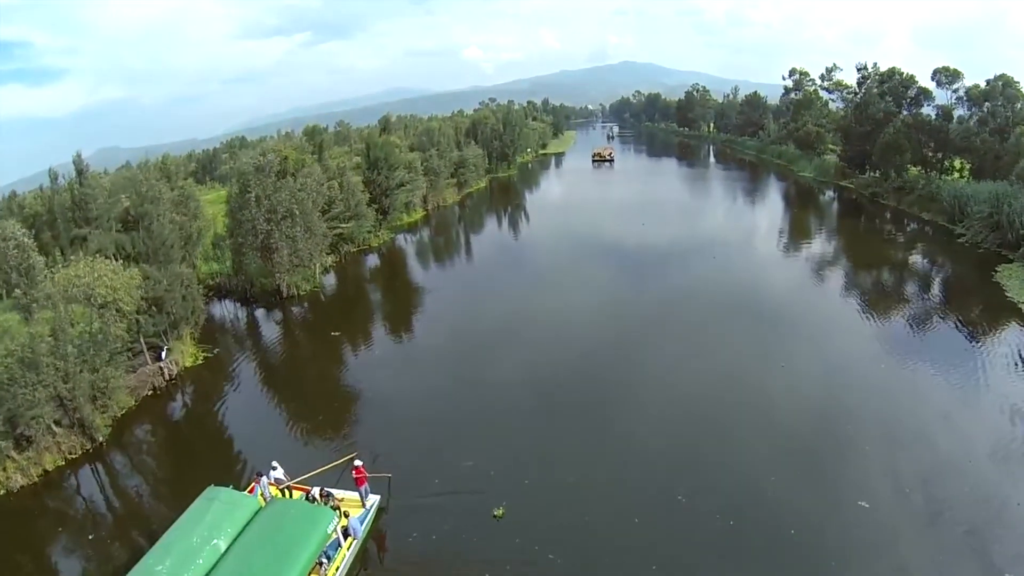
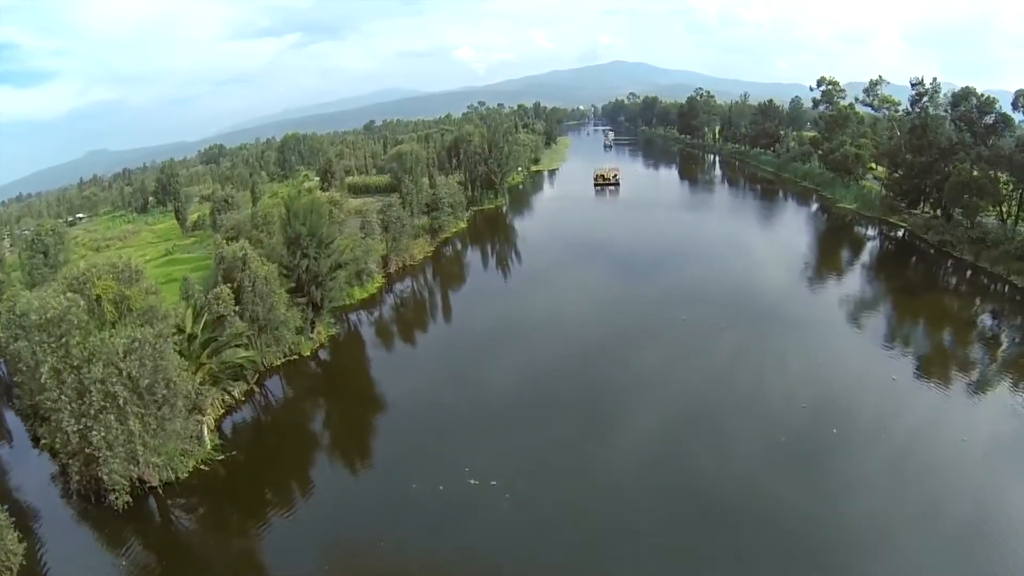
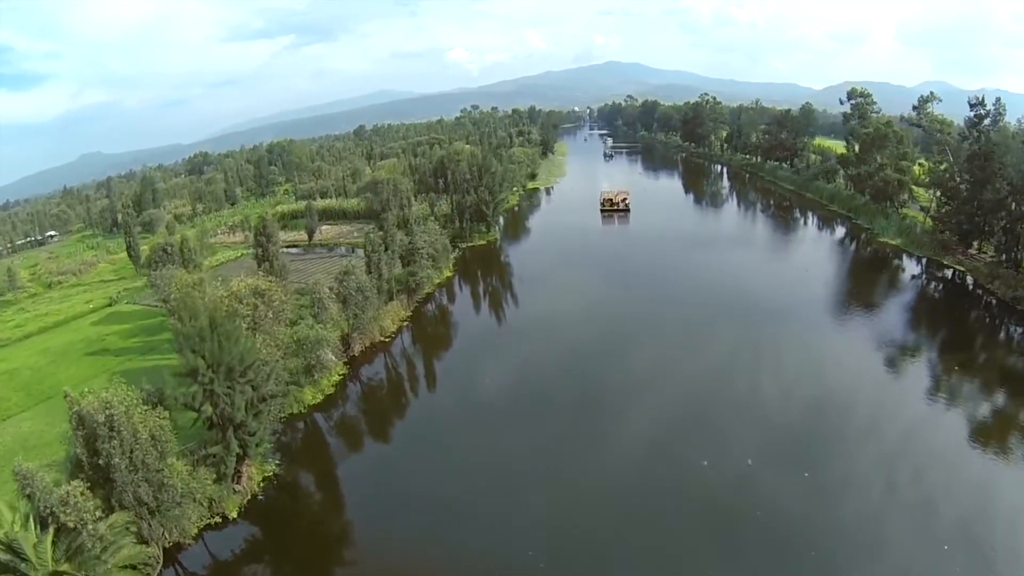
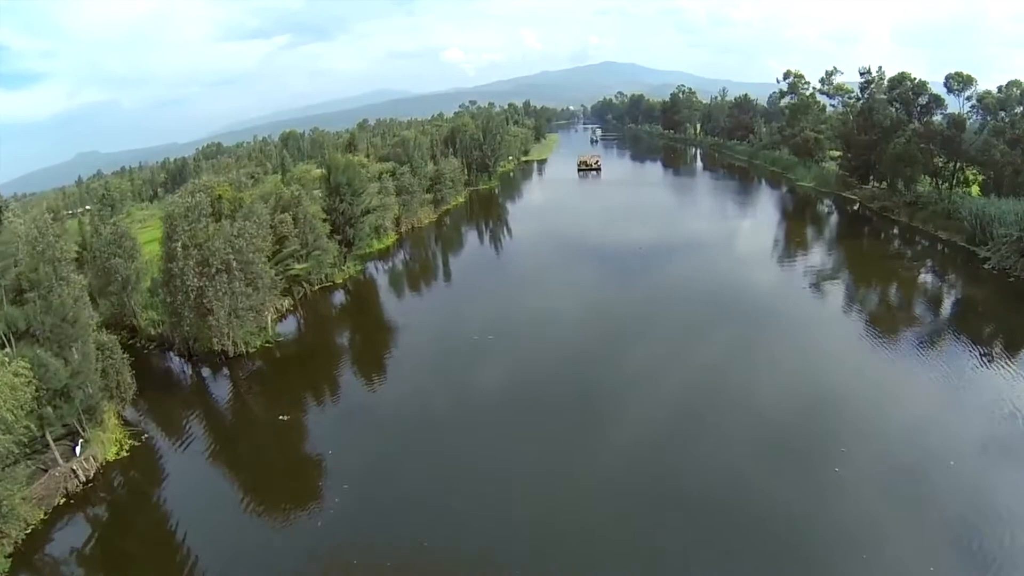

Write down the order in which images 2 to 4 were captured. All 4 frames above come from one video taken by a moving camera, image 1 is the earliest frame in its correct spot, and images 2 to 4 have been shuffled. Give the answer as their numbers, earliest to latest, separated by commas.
4, 2, 3
